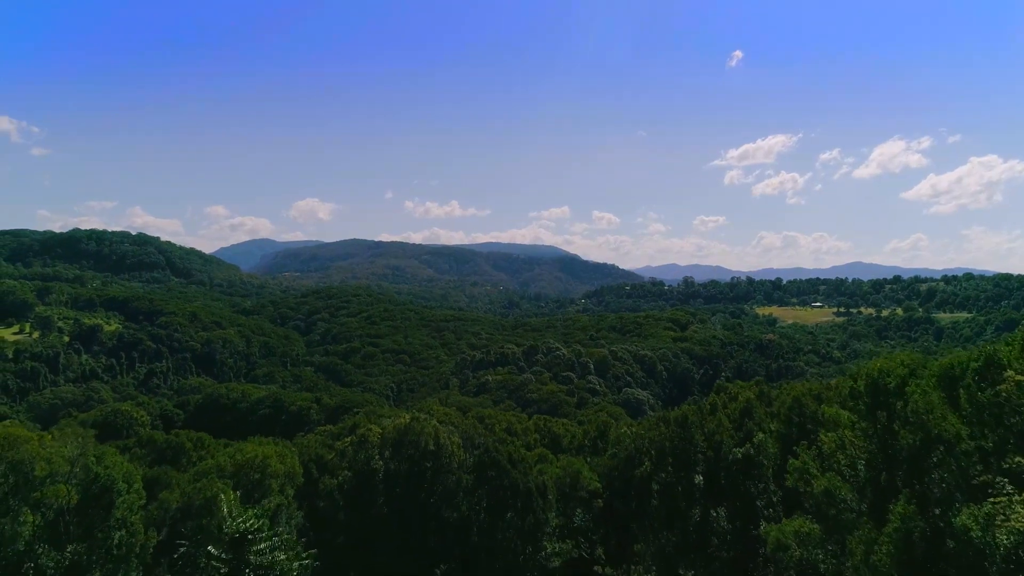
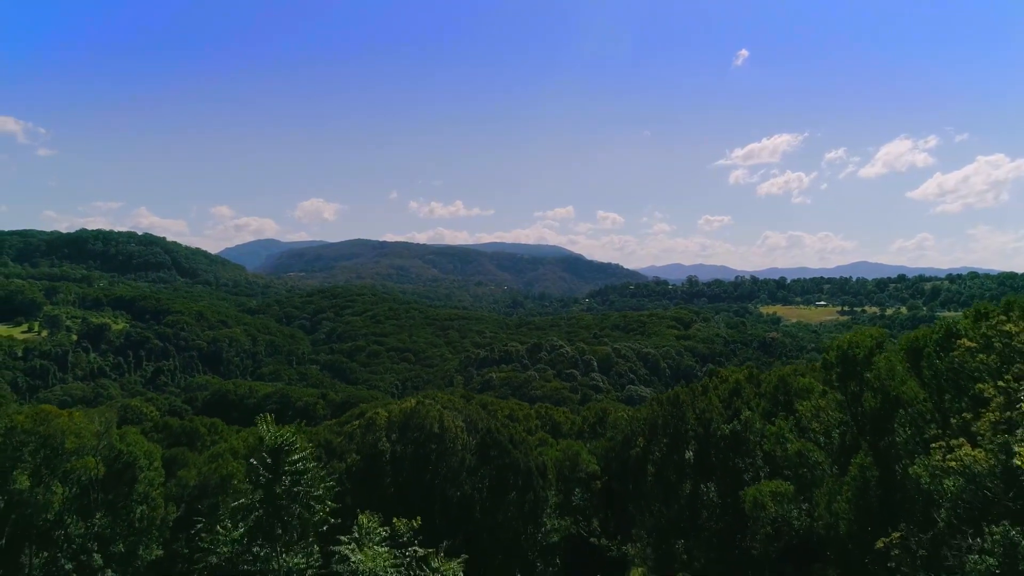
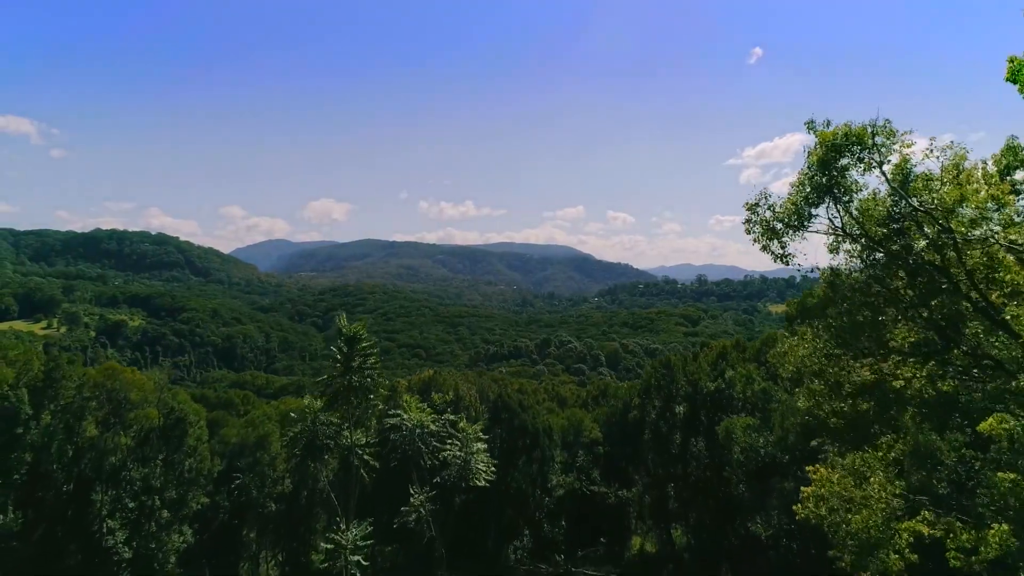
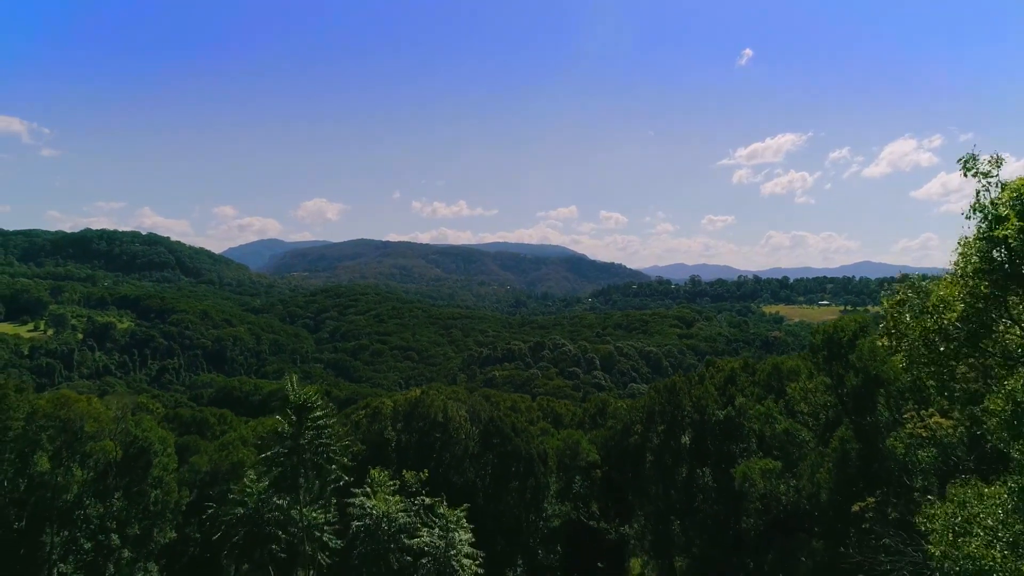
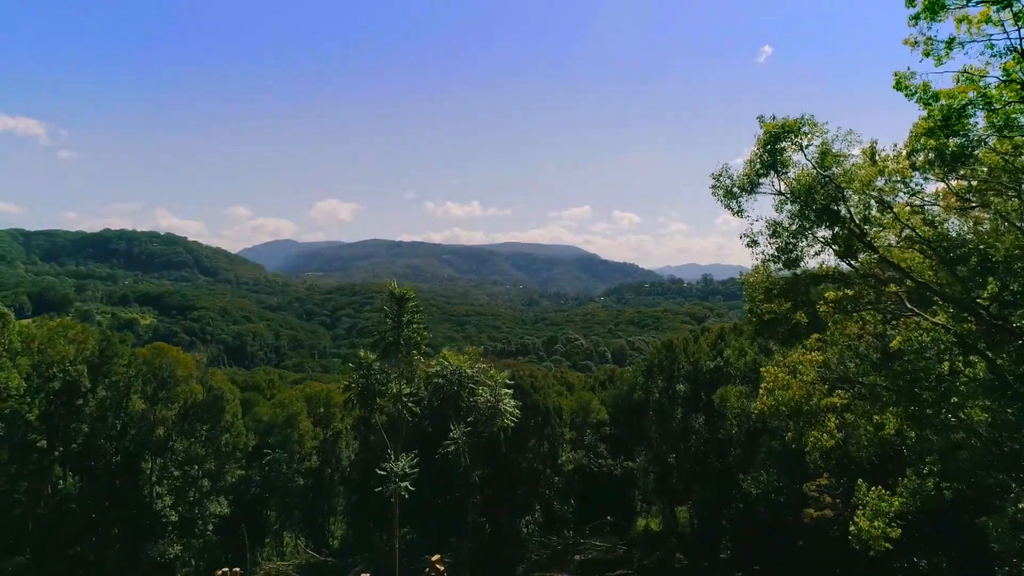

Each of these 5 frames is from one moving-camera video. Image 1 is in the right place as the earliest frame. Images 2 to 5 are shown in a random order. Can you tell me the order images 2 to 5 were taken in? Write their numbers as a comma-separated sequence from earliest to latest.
2, 4, 3, 5
